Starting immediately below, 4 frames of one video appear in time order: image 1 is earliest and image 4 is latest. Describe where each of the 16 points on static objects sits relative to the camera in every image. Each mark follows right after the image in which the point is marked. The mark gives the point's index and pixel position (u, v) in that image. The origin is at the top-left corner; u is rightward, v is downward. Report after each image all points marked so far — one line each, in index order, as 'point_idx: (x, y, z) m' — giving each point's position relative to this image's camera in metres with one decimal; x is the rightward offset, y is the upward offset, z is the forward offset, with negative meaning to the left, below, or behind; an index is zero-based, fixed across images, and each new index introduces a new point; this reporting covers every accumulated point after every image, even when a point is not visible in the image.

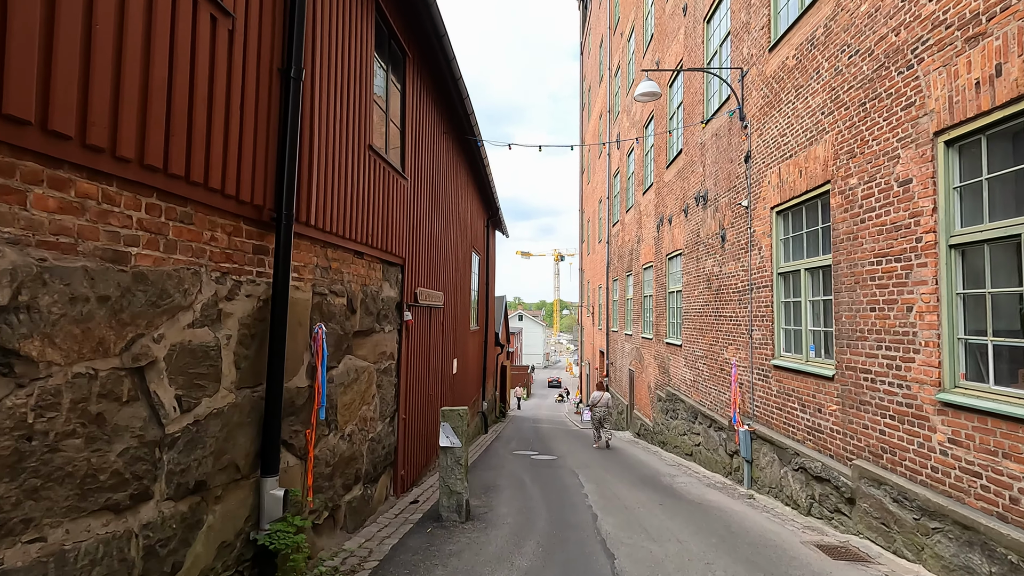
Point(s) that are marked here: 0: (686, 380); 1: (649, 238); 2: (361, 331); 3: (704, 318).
0: (+3.4, -1.8, +10.7) m
1: (+3.6, +1.3, +14.6) m
2: (-1.4, -0.4, +5.1) m
3: (+3.4, -0.5, +9.7) m
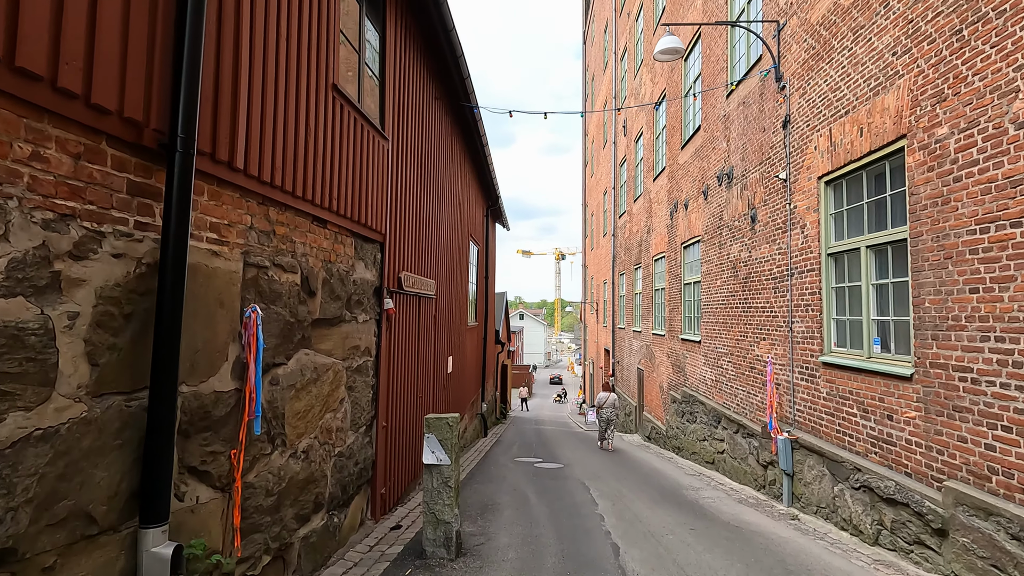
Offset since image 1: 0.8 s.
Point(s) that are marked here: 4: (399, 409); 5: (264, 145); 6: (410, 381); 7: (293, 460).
0: (+3.4, -1.6, +9.7) m
1: (+3.7, +1.5, +13.6) m
2: (-1.4, -0.2, +4.0) m
3: (+3.4, -0.3, +8.6) m
4: (-1.2, -1.3, +5.9) m
5: (-1.4, +0.8, +3.1) m
6: (-1.2, -1.1, +6.4) m
7: (-1.4, -1.1, +3.5) m
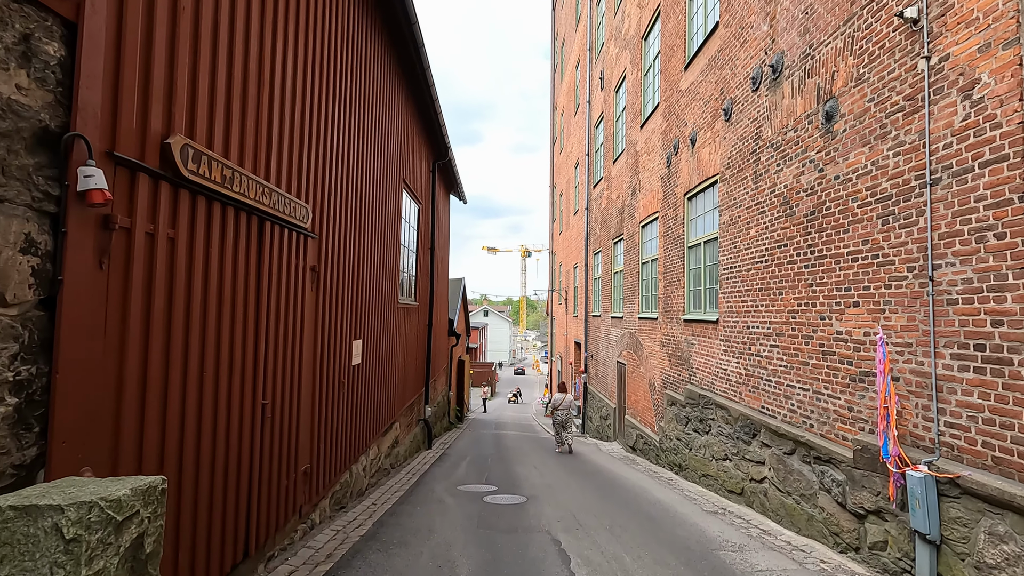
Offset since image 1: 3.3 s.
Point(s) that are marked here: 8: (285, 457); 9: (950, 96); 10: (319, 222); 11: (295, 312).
0: (+2.7, -1.1, +6.8) m
1: (+2.7, +2.0, +10.7) m
2: (-1.7, +0.3, +0.9) m
3: (+2.7, +0.2, +5.7) m
4: (-1.7, -0.7, +2.7) m
5: (-1.7, +1.4, -0.1) m
6: (-1.7, -0.5, +3.3) m
7: (-1.7, -0.5, +0.3) m
8: (-1.8, -1.3, +4.3) m
9: (+2.8, +1.2, +3.5) m
10: (-1.7, +0.6, +5.0) m
11: (-1.7, -0.2, +4.5) m
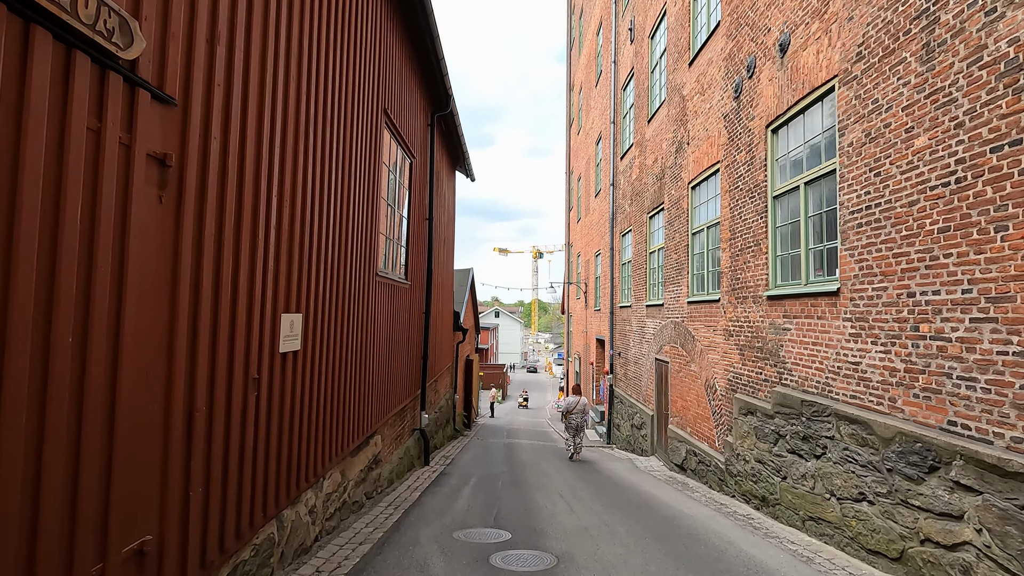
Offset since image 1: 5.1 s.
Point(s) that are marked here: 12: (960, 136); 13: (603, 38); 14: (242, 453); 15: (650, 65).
0: (+2.9, -0.7, +4.5) m
1: (+3.0, +2.4, +8.4) m
2: (-1.7, +0.8, -1.4) m
3: (+2.9, +0.6, +3.4) m
4: (-1.6, -0.3, +0.5) m
5: (-1.7, +1.8, -2.3) m
6: (-1.6, -0.1, +1.0) m
7: (-1.7, -0.1, -2.0) m
8: (-1.7, -0.9, +2.0) m
9: (+2.9, +1.7, +1.2) m
10: (-1.6, +1.0, +2.7) m
11: (-1.6, +0.2, +2.2) m
12: (+2.9, +1.0, +3.6) m
13: (+3.0, +8.3, +18.3) m
14: (-1.7, -1.0, +3.4) m
15: (+3.1, +5.0, +12.2) m
